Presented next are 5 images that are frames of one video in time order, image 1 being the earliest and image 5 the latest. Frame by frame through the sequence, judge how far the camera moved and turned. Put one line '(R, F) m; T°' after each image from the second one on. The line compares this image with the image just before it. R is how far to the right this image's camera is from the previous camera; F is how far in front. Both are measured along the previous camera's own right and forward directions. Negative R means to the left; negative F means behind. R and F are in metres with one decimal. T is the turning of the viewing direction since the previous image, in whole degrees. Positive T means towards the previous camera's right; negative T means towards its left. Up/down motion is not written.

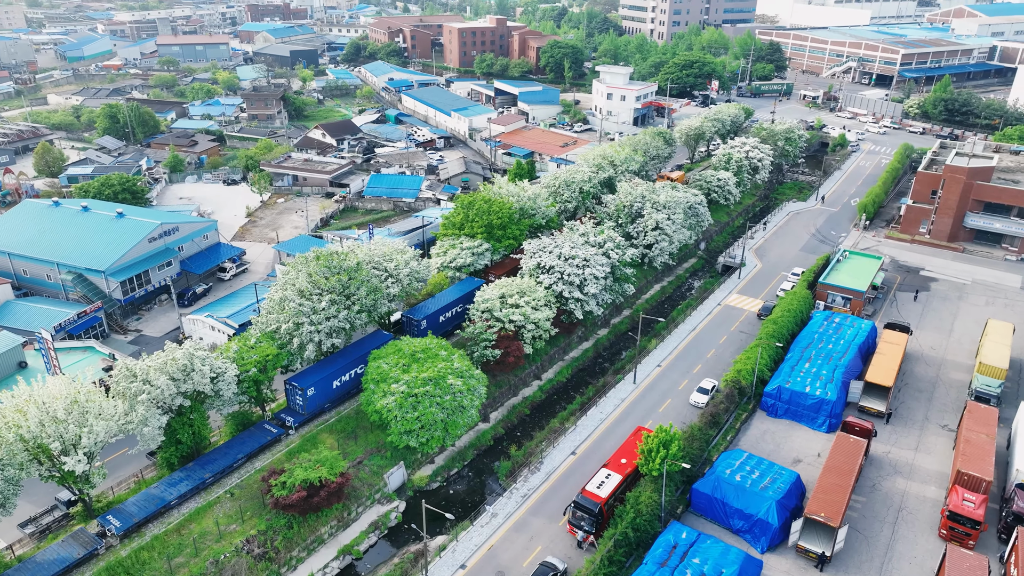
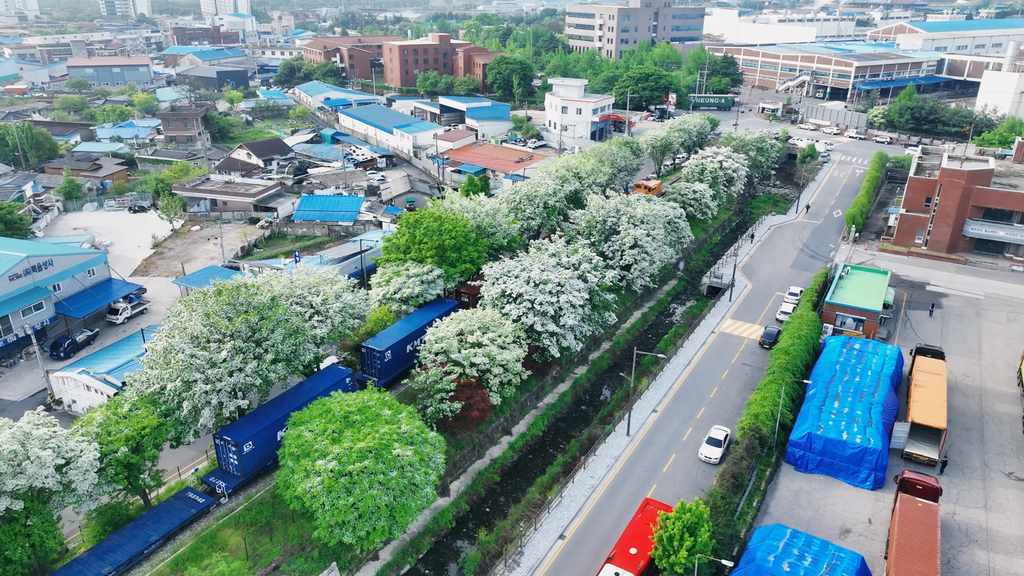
(-0.5, +9.8) m; +4°
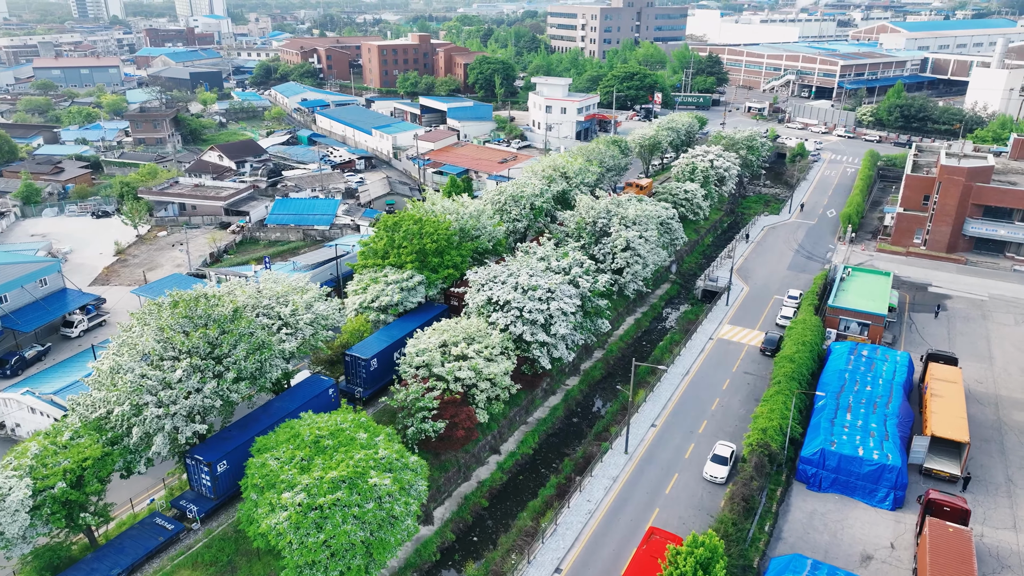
(-0.2, +3.1) m; +1°
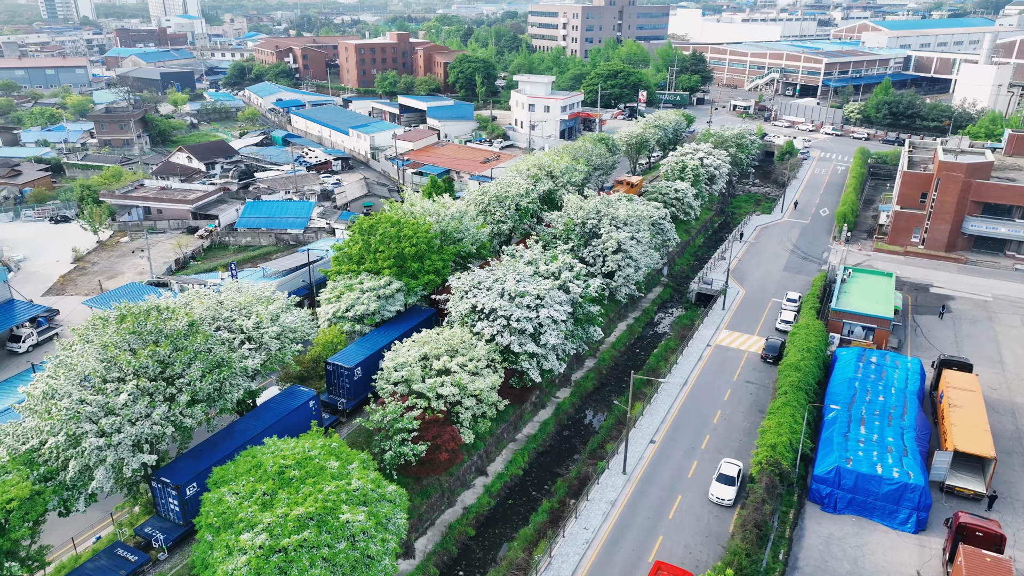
(-0.2, +3.1) m; +1°
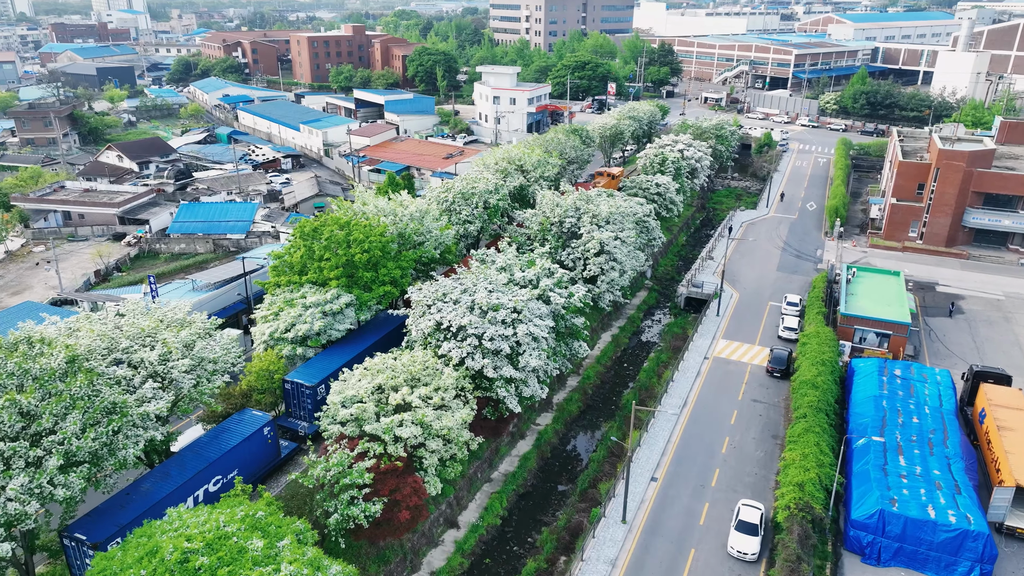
(-0.3, +6.0) m; +3°
